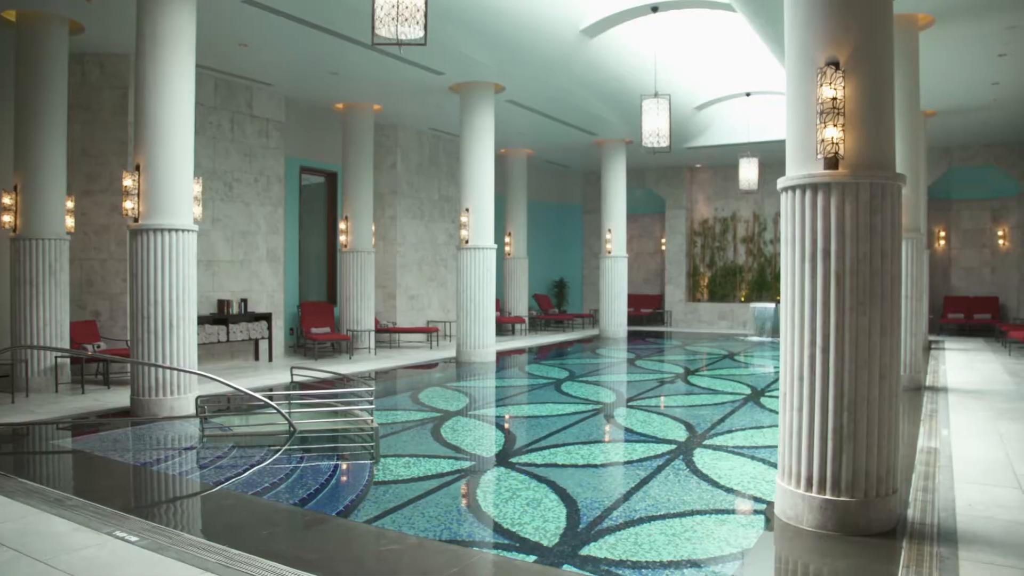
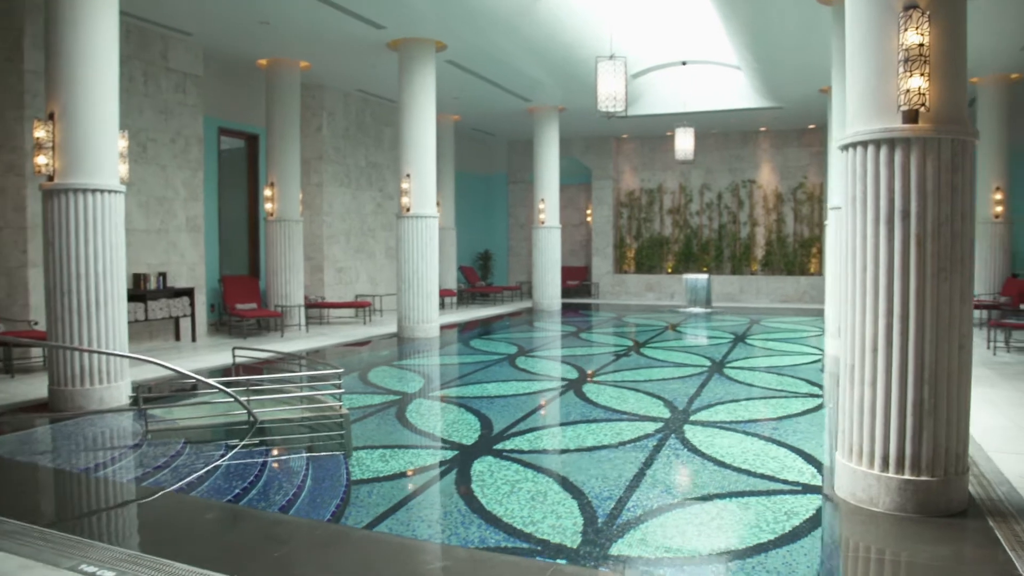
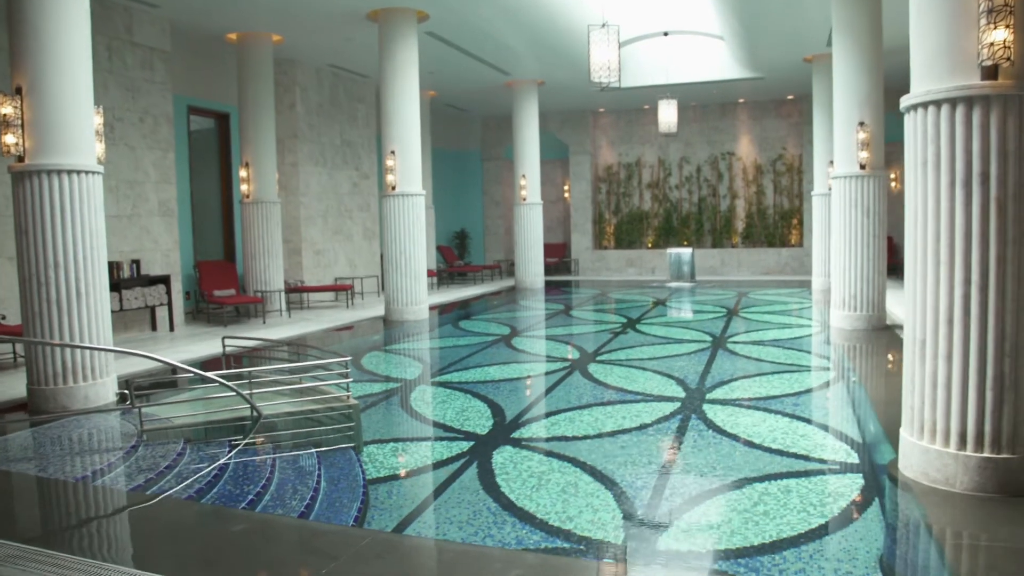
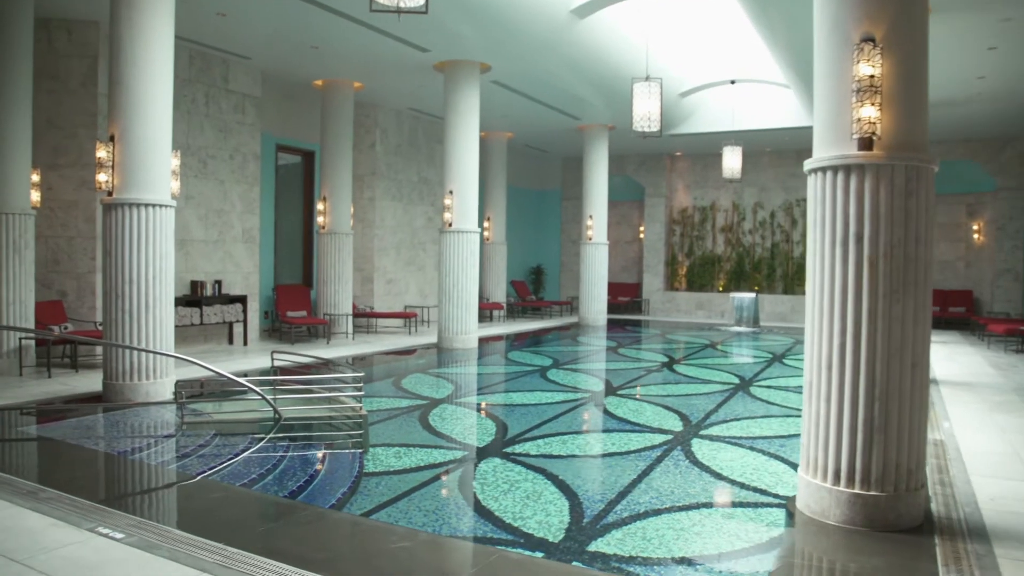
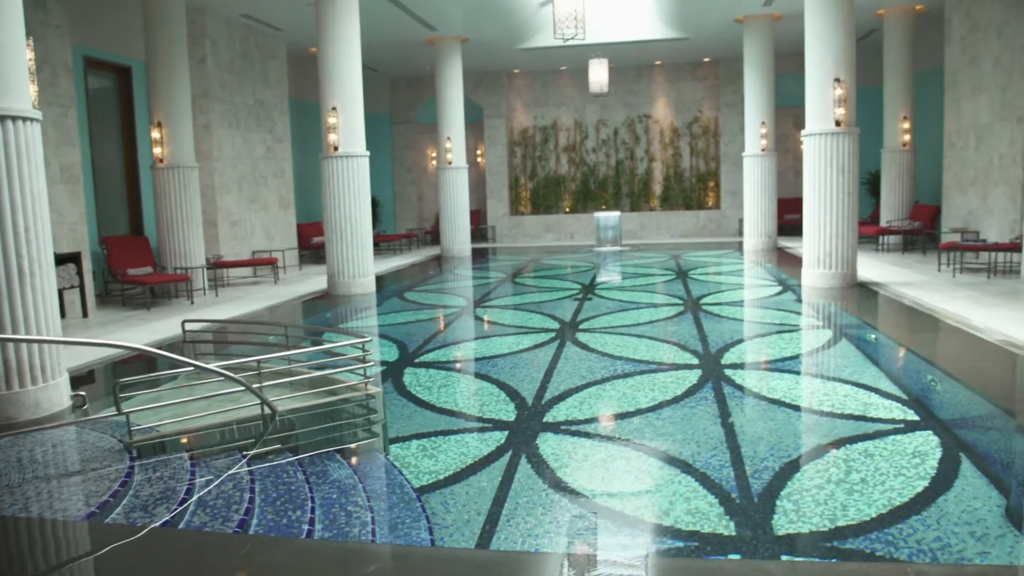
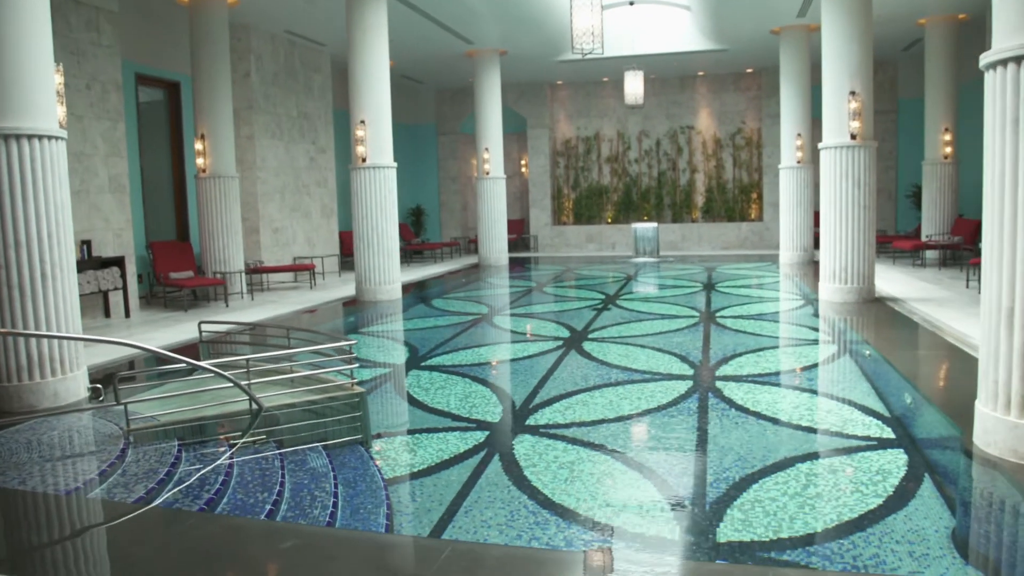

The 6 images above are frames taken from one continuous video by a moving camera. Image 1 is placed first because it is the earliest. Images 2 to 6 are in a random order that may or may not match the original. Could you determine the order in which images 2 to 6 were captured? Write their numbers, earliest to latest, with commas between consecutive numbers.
4, 2, 3, 6, 5
